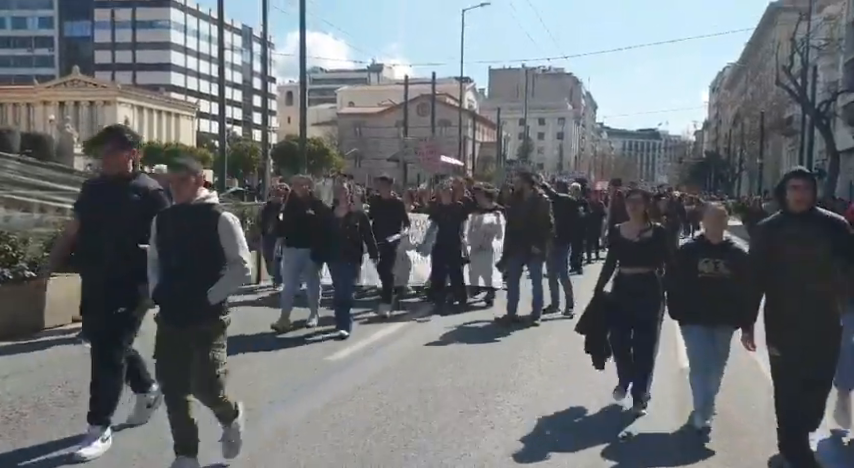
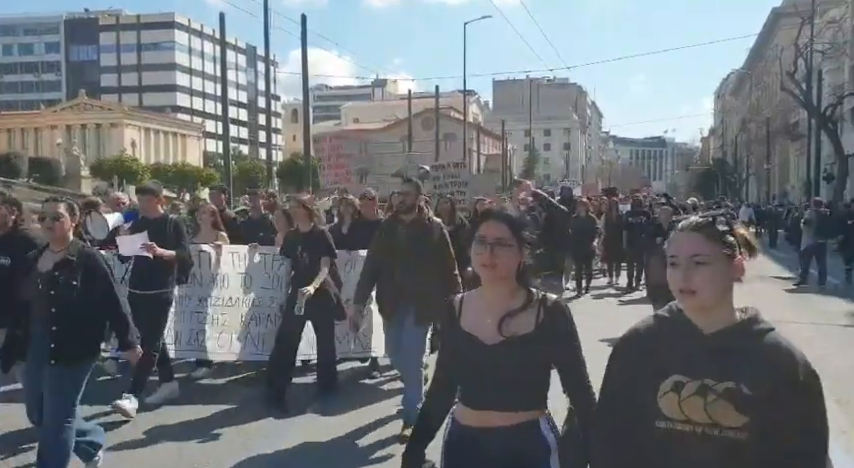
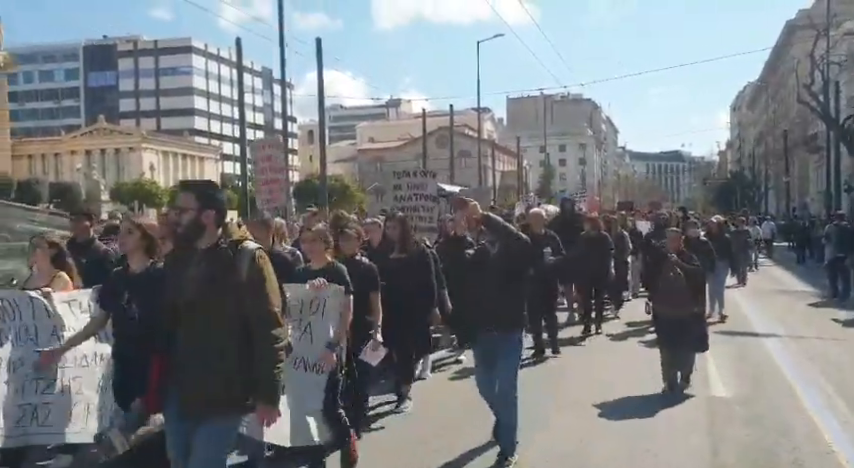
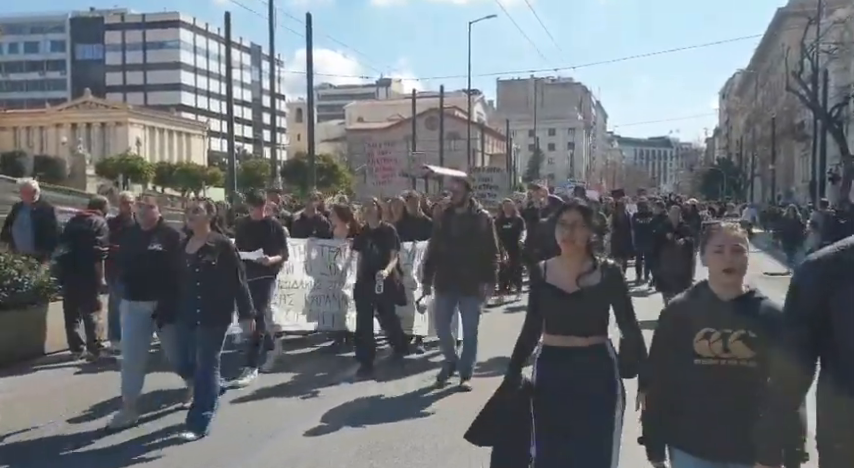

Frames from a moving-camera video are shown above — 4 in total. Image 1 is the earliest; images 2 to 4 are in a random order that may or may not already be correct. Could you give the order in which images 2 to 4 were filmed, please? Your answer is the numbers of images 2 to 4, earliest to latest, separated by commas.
4, 2, 3
